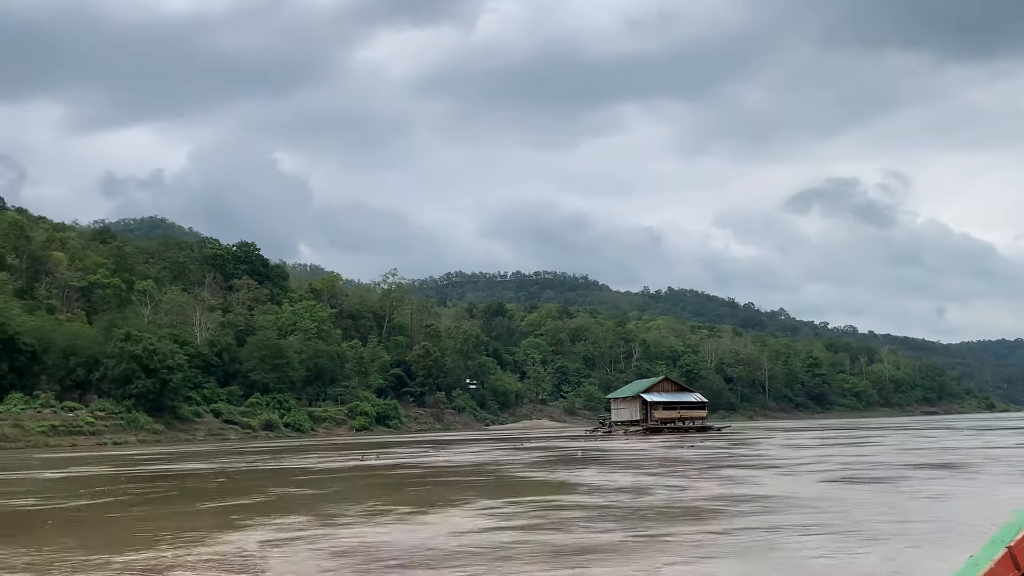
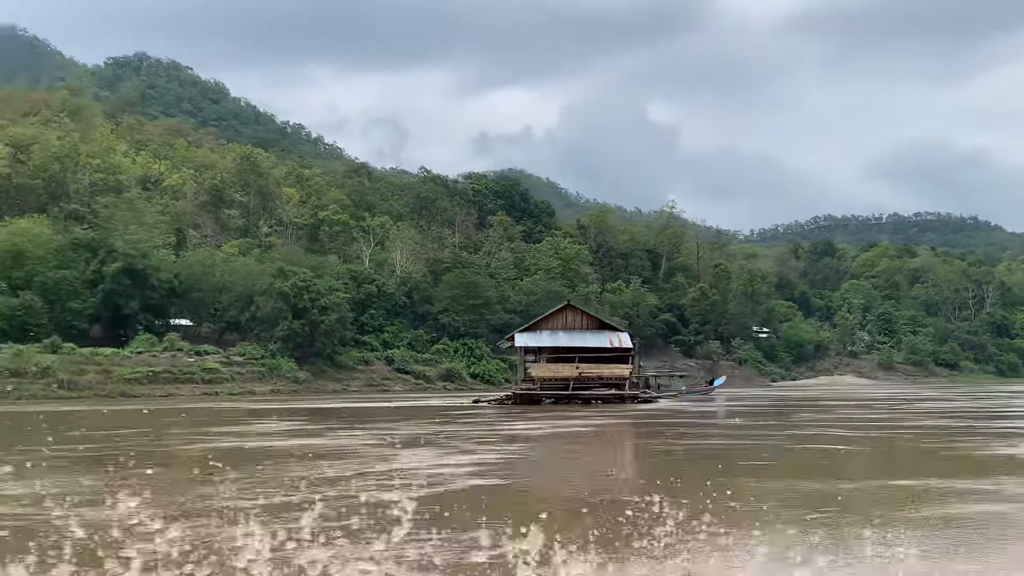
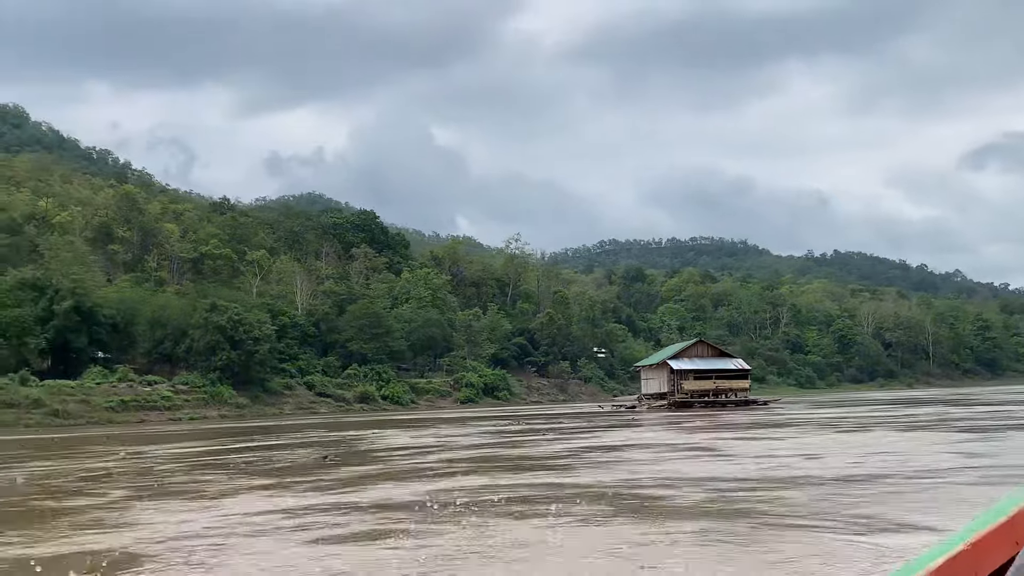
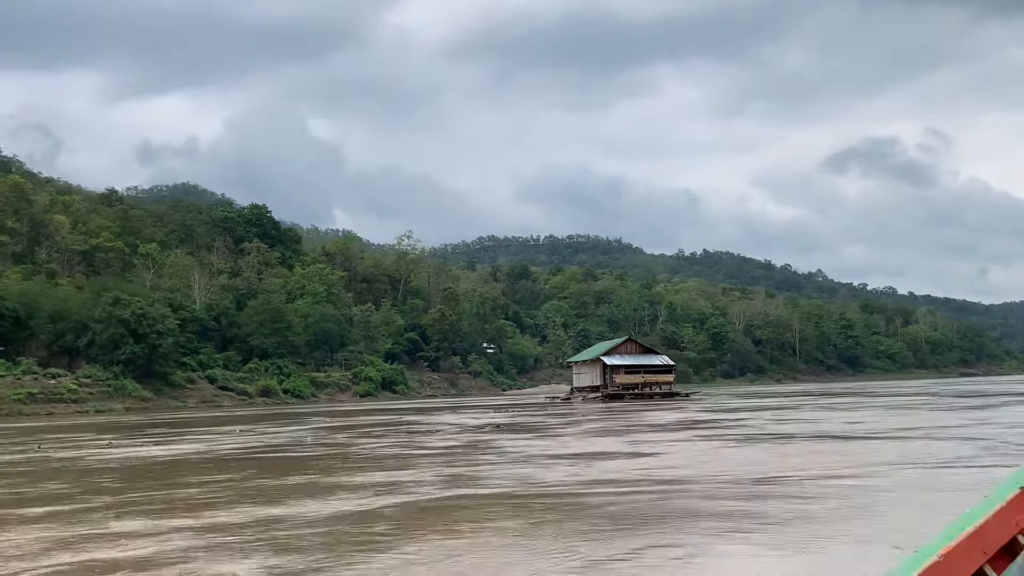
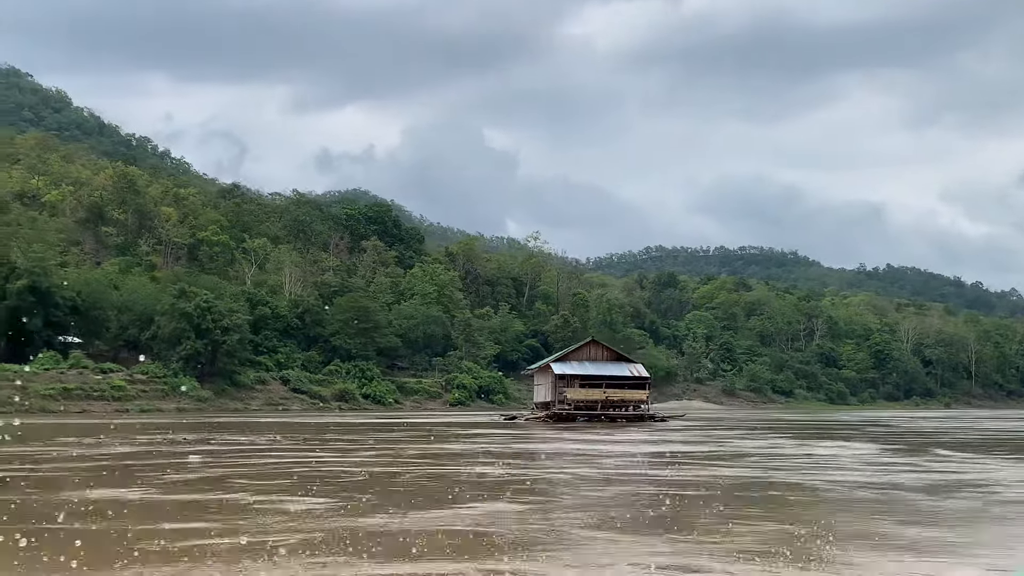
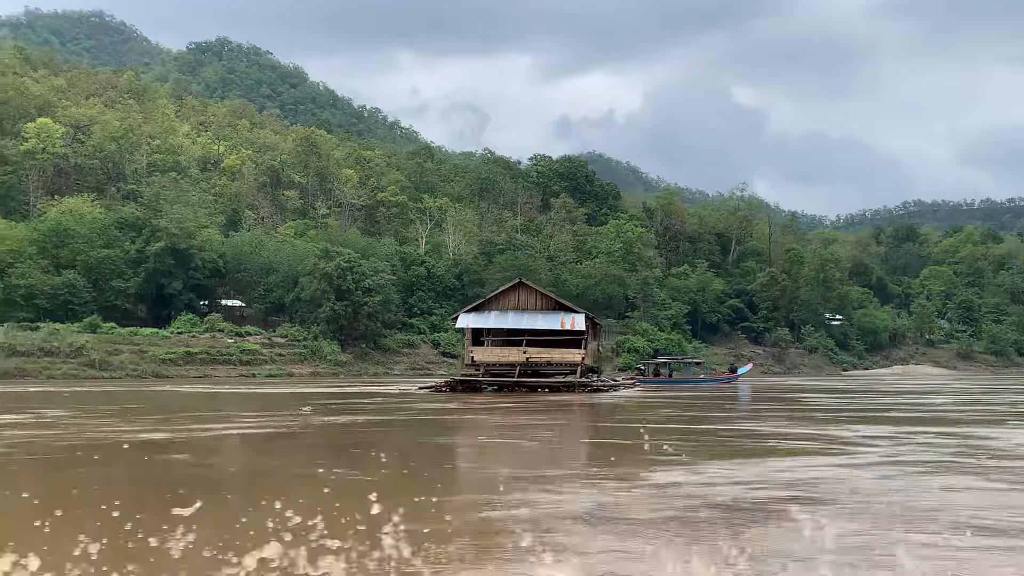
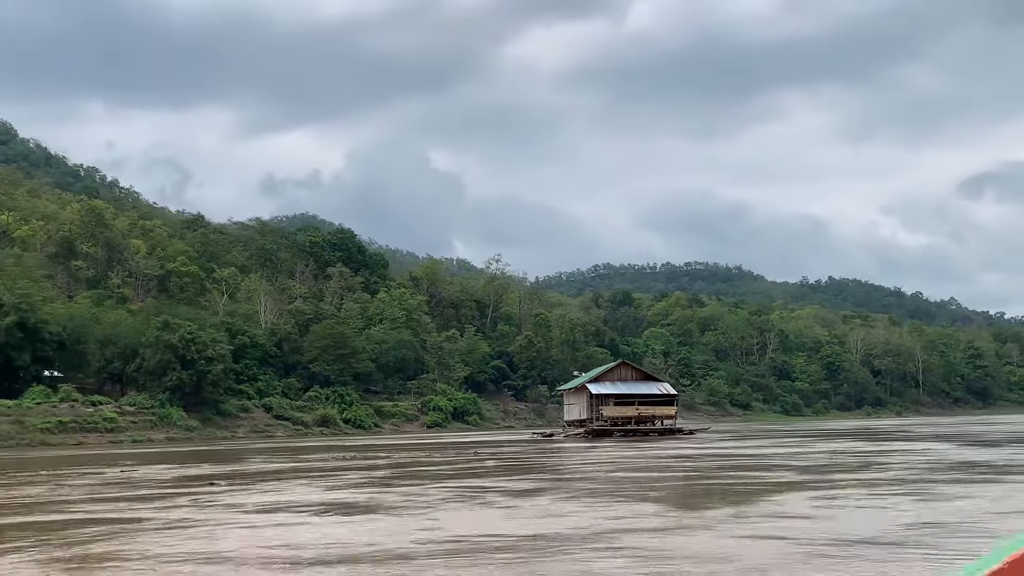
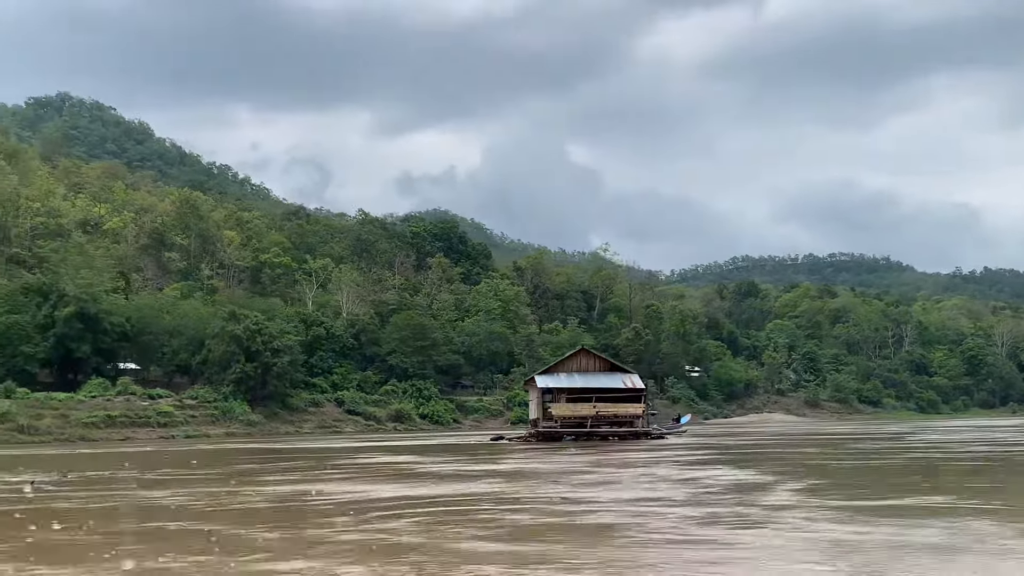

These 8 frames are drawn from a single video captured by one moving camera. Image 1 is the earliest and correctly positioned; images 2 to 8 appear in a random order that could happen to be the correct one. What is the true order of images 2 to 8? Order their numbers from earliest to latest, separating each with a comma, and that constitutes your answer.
4, 3, 7, 5, 8, 2, 6
